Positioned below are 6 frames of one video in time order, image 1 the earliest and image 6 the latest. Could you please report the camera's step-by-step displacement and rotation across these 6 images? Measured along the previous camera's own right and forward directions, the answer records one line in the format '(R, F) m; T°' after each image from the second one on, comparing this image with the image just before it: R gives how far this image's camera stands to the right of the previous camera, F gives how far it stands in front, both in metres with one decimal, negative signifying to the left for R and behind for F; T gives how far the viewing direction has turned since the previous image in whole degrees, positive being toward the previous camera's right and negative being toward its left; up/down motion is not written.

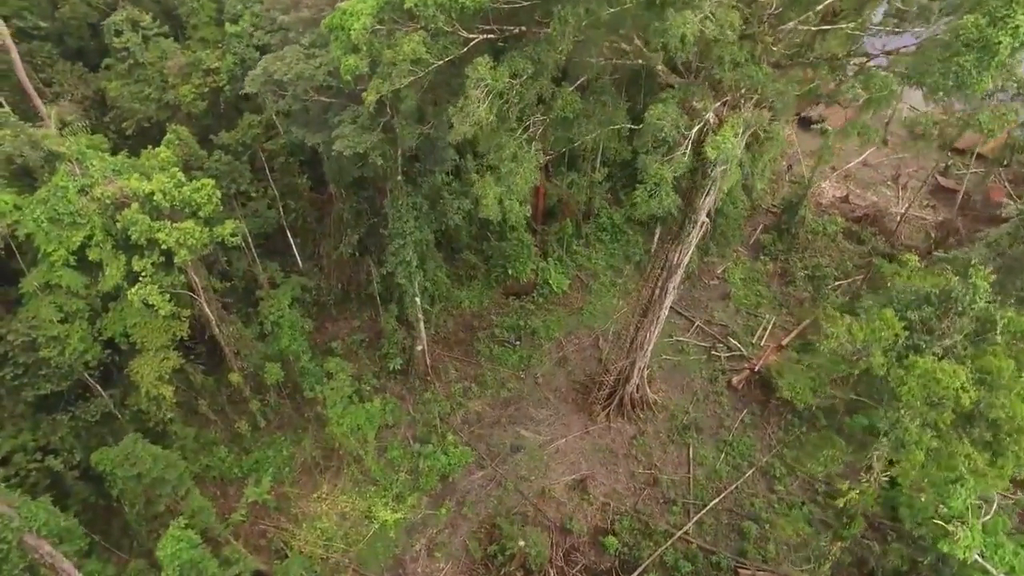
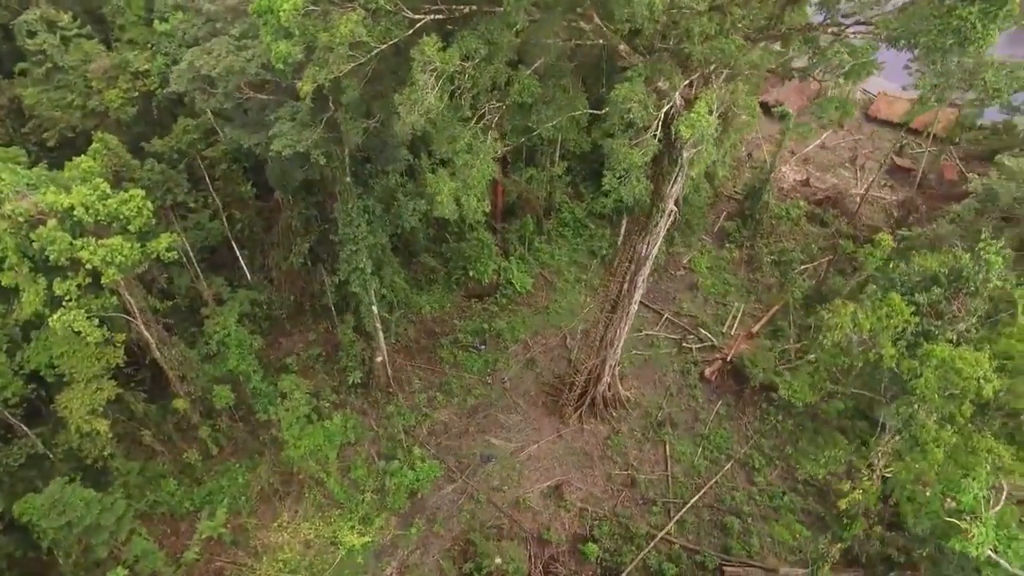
(0.0, +0.4) m; +3°
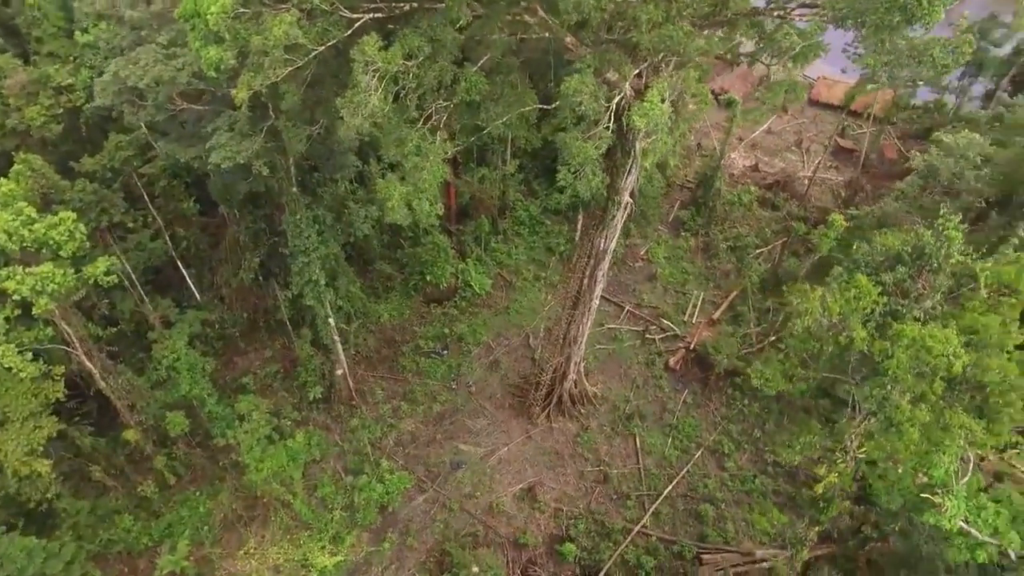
(0.0, +0.1) m; +3°
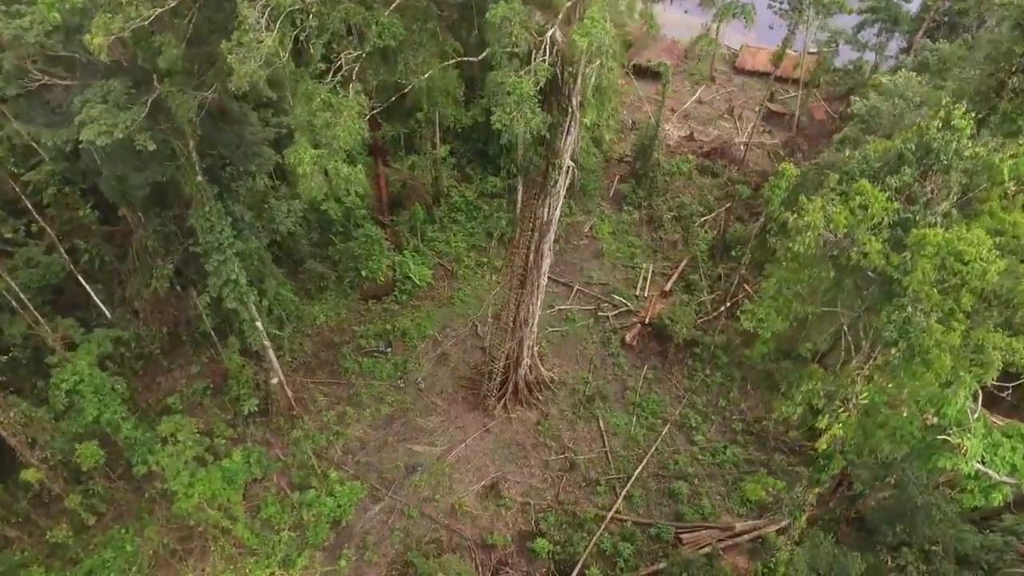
(0.0, +0.6) m; +5°
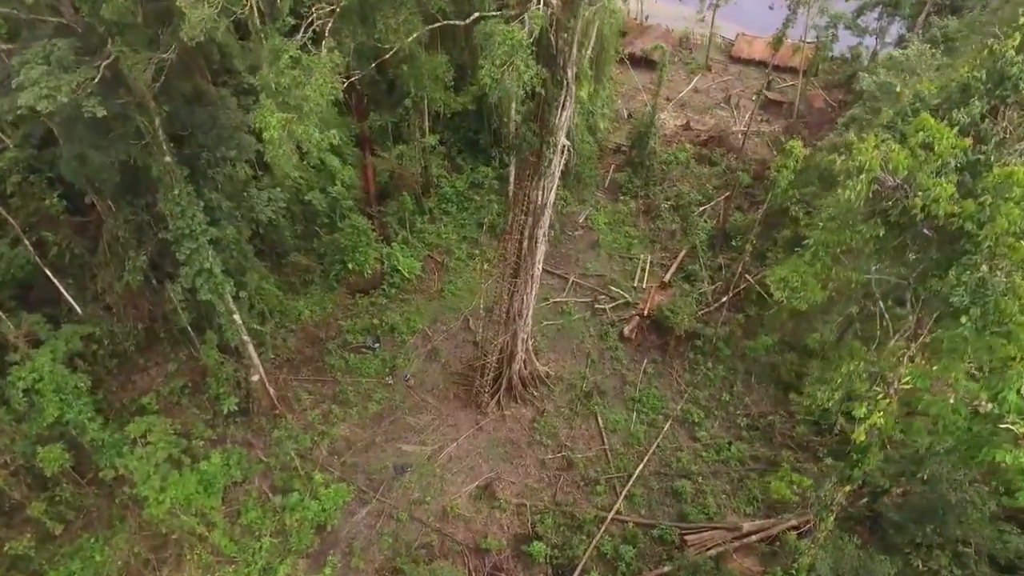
(0.0, +0.5) m; +1°
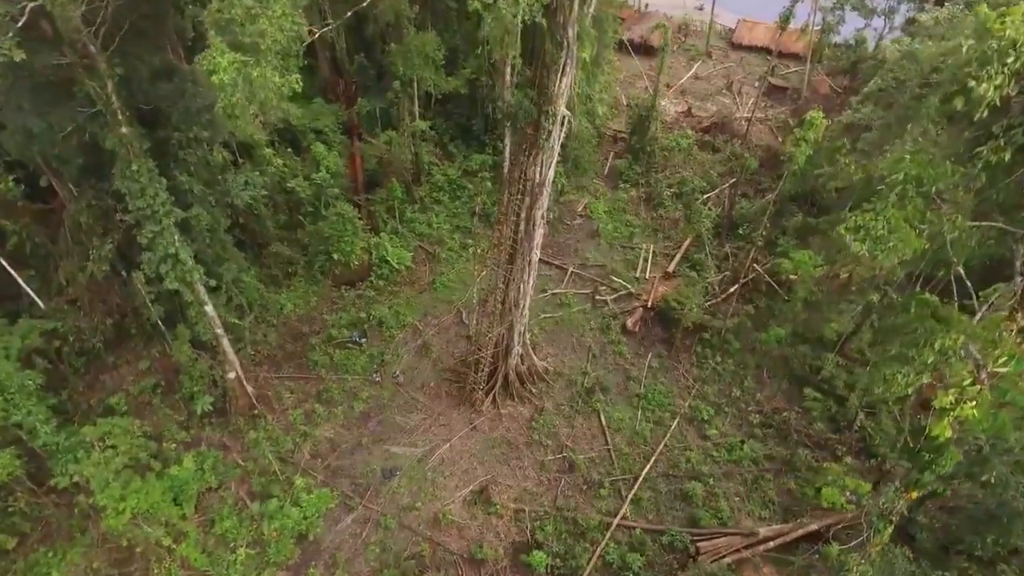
(0.0, +0.6) m; 0°
